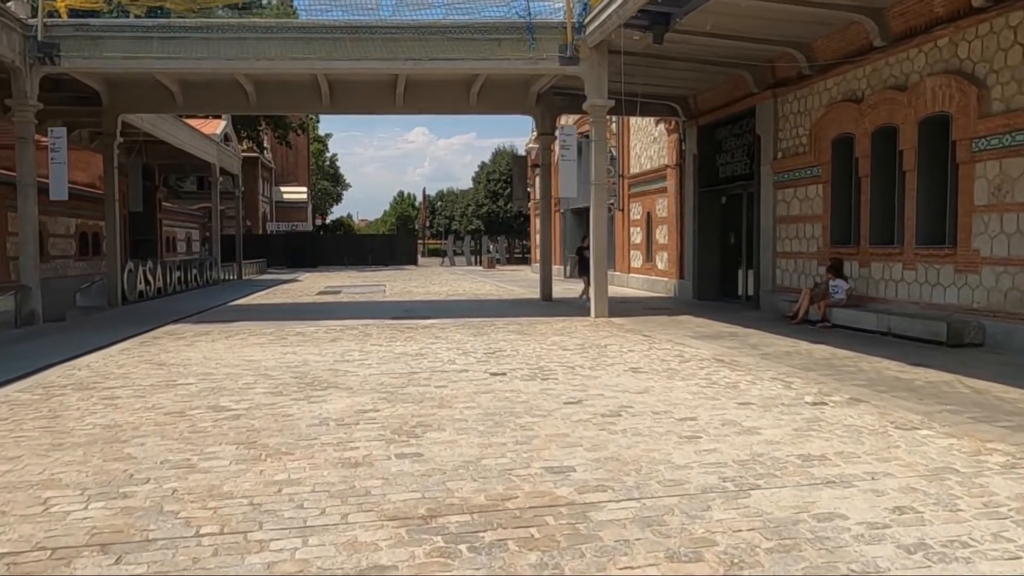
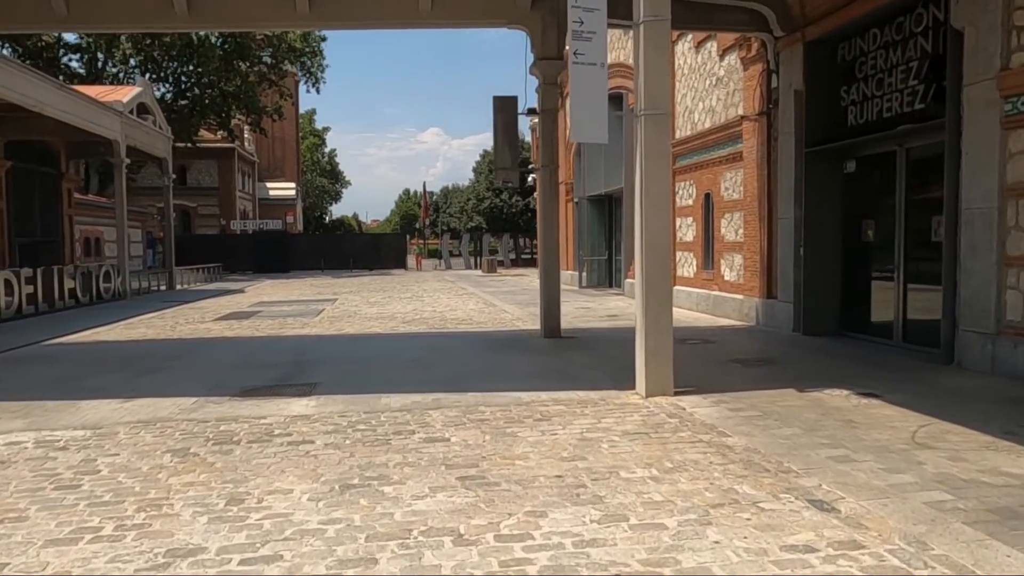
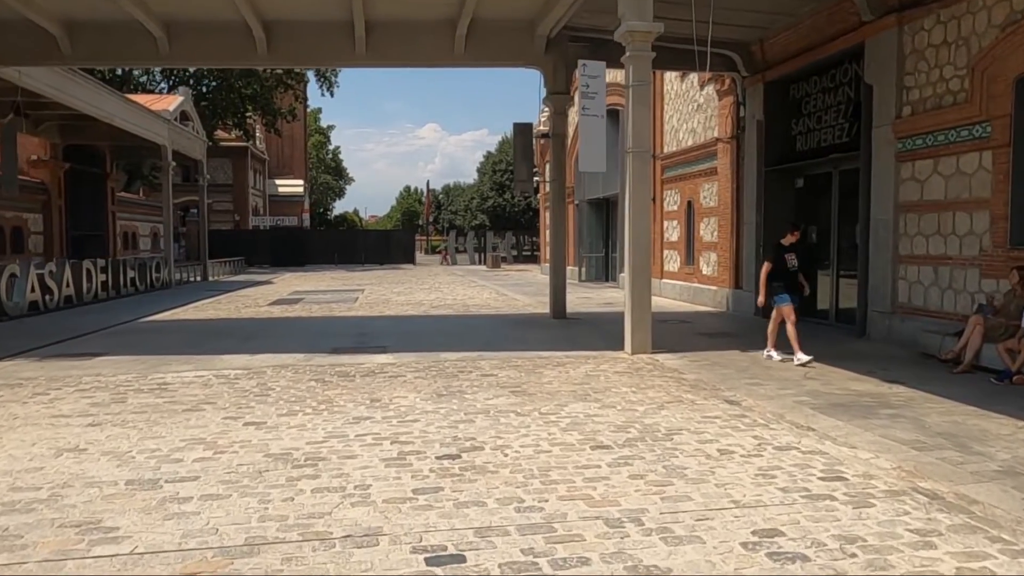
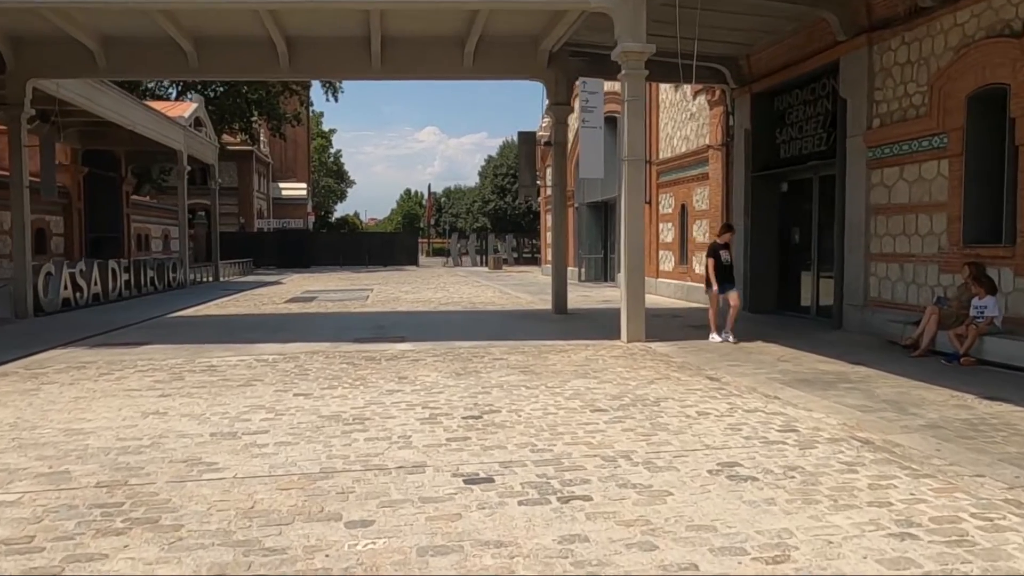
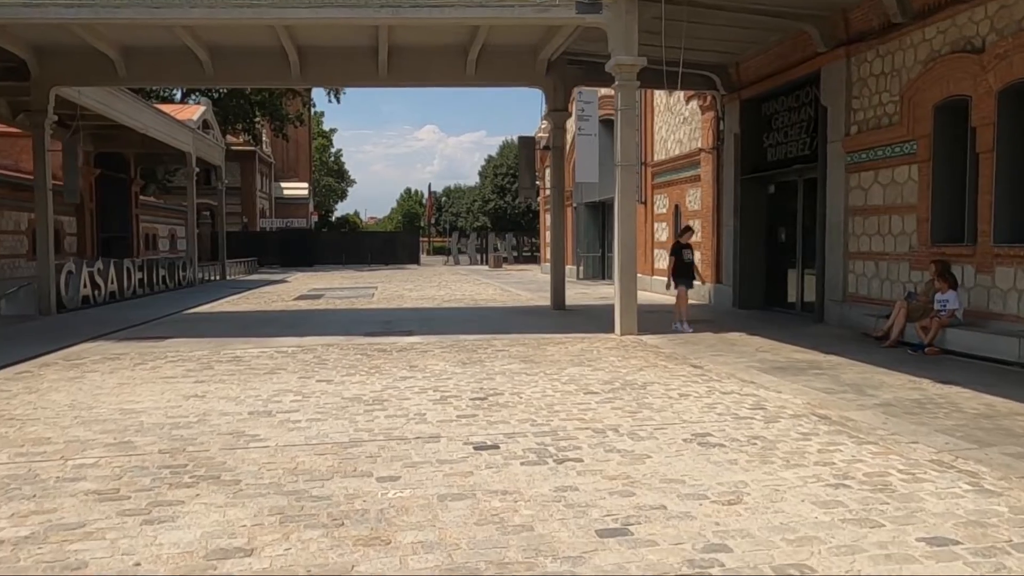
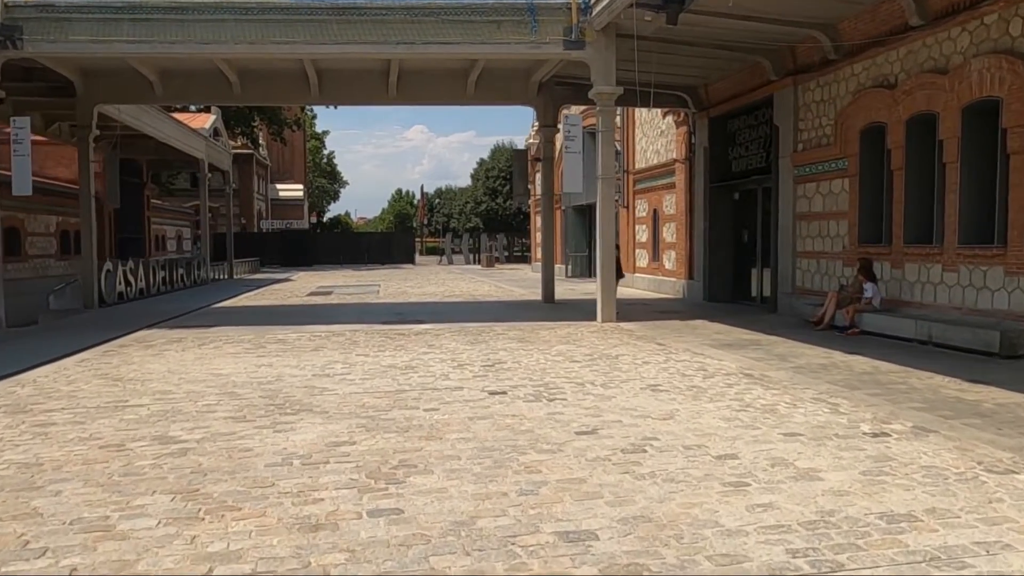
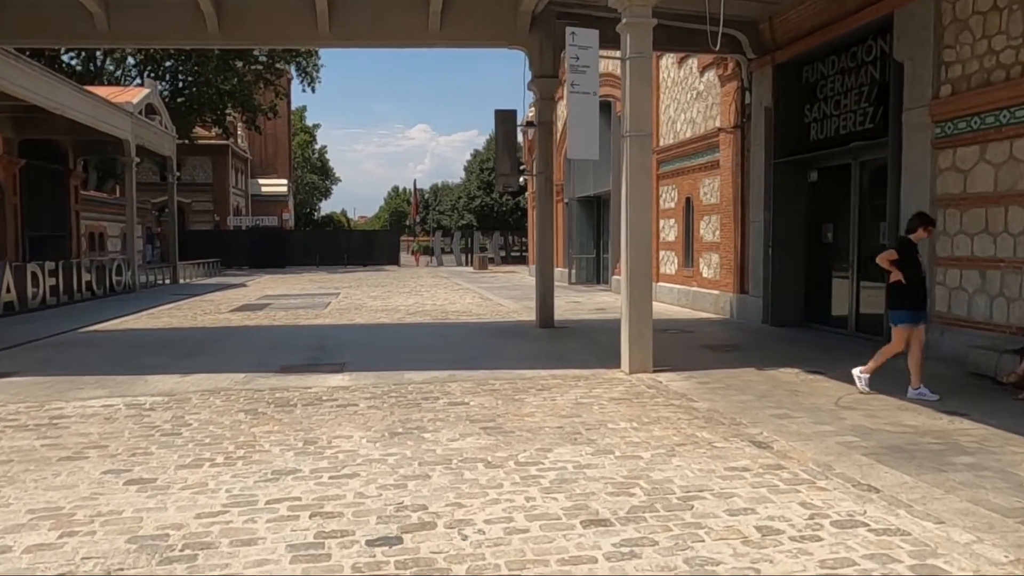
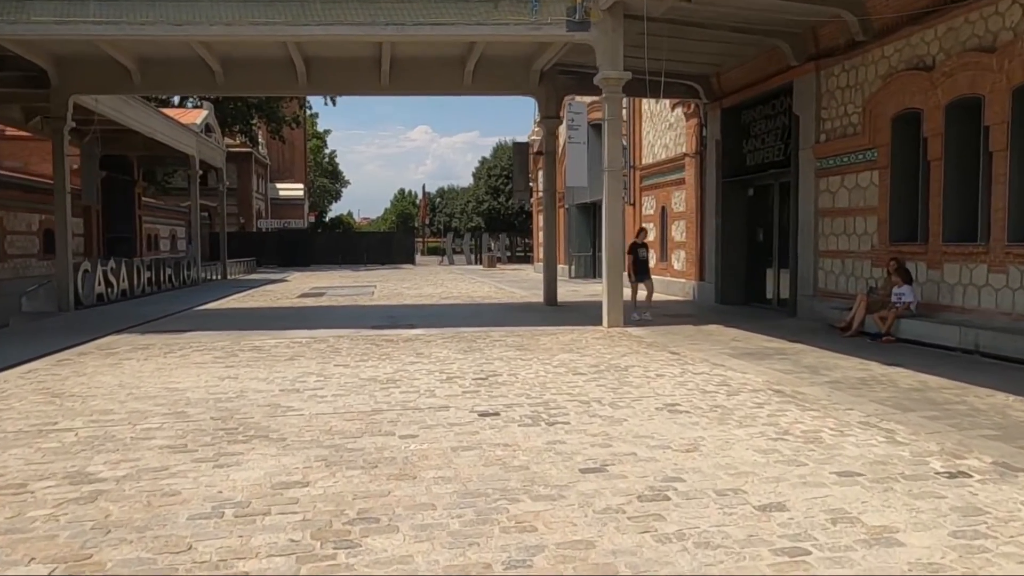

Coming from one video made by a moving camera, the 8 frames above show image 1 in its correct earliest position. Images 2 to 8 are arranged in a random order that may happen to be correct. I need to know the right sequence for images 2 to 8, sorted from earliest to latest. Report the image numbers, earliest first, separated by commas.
6, 8, 5, 4, 3, 7, 2
